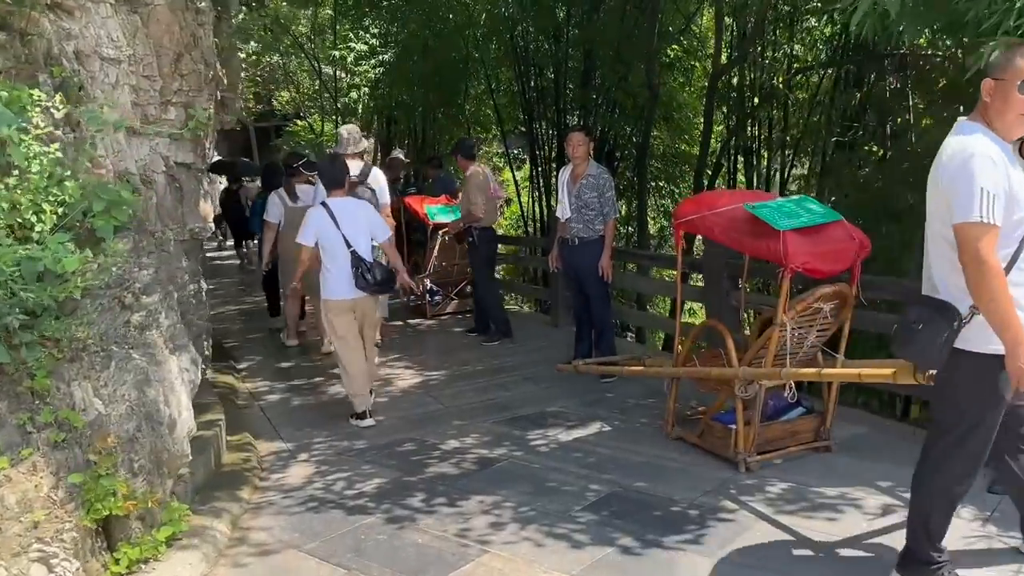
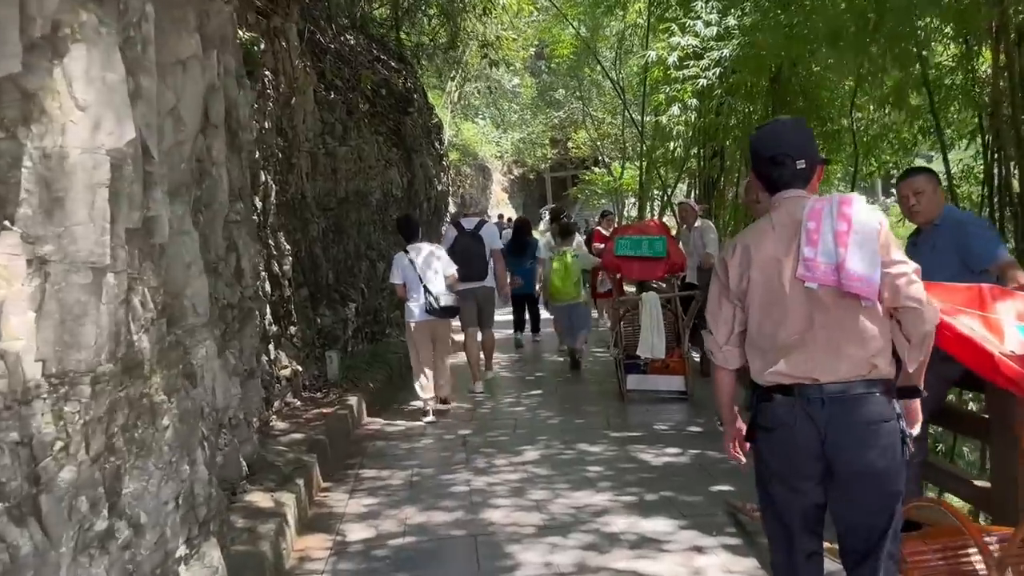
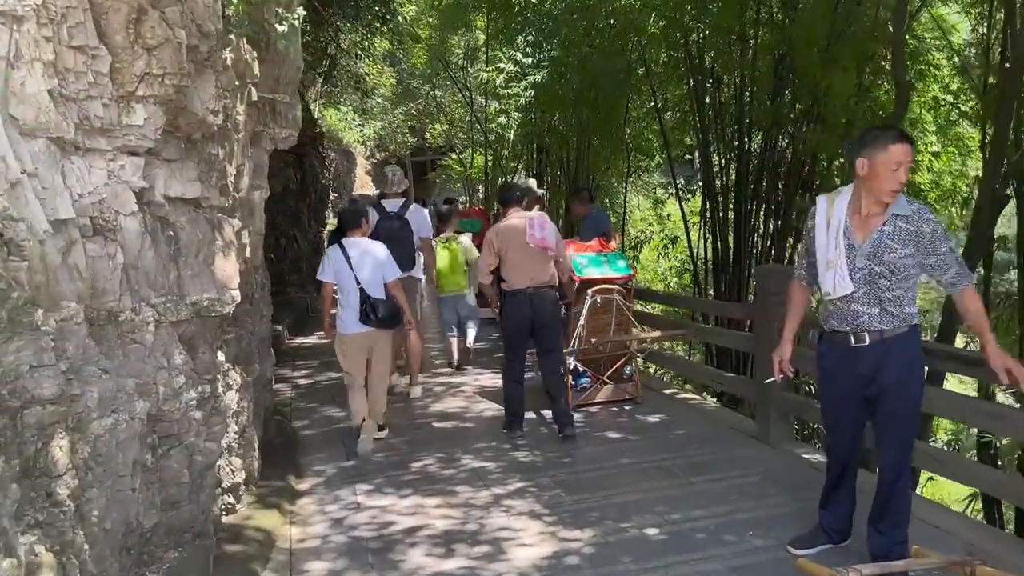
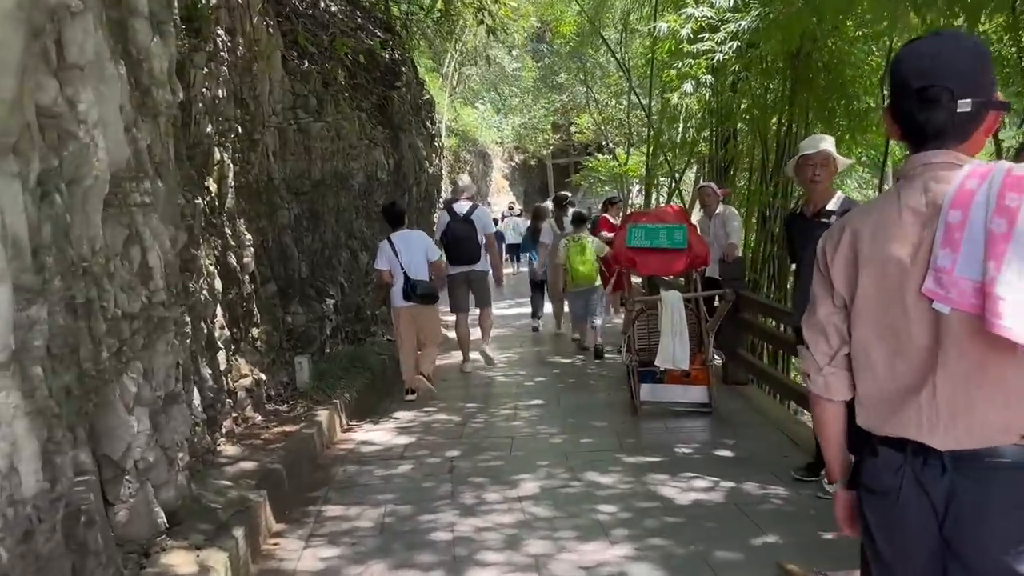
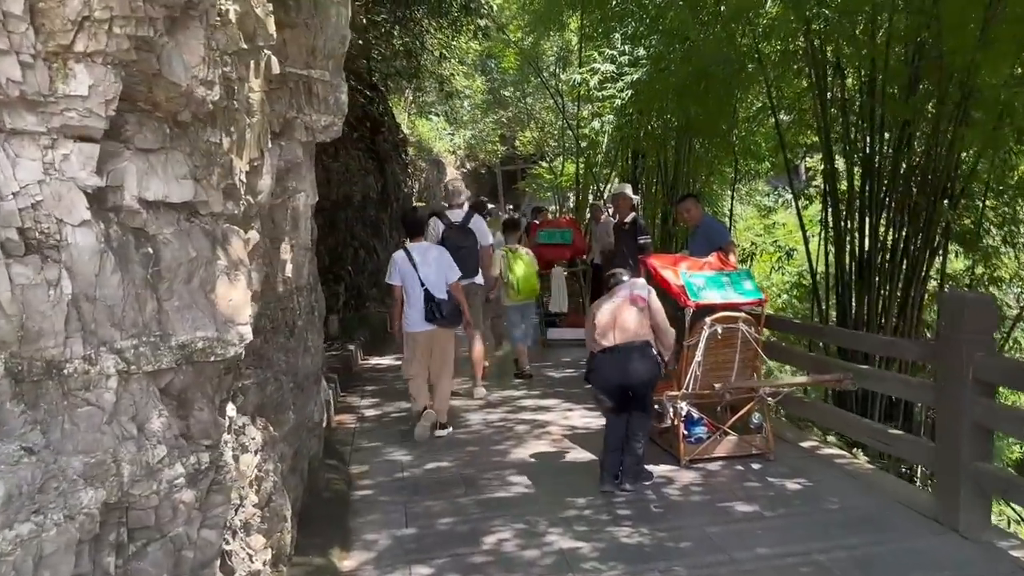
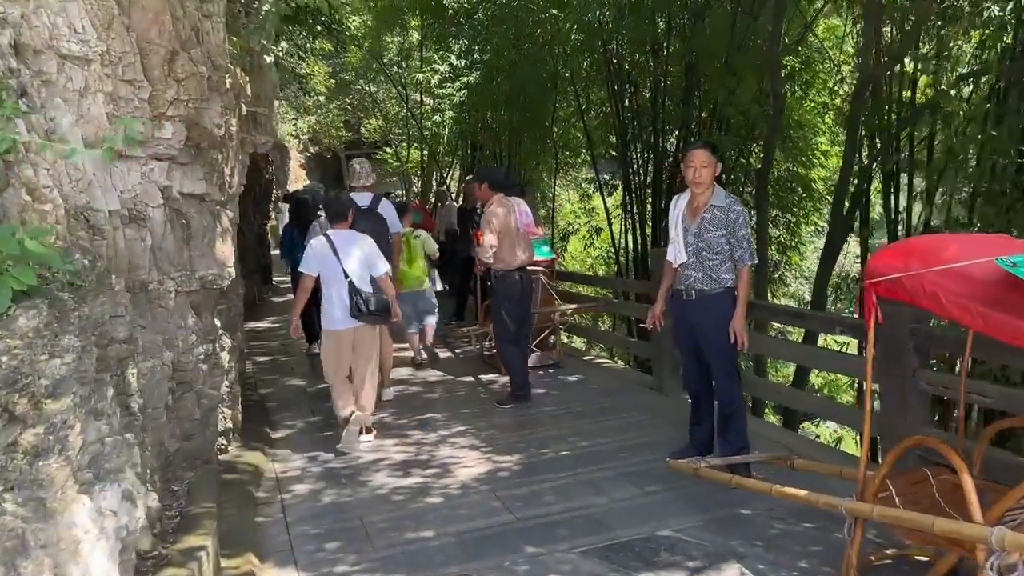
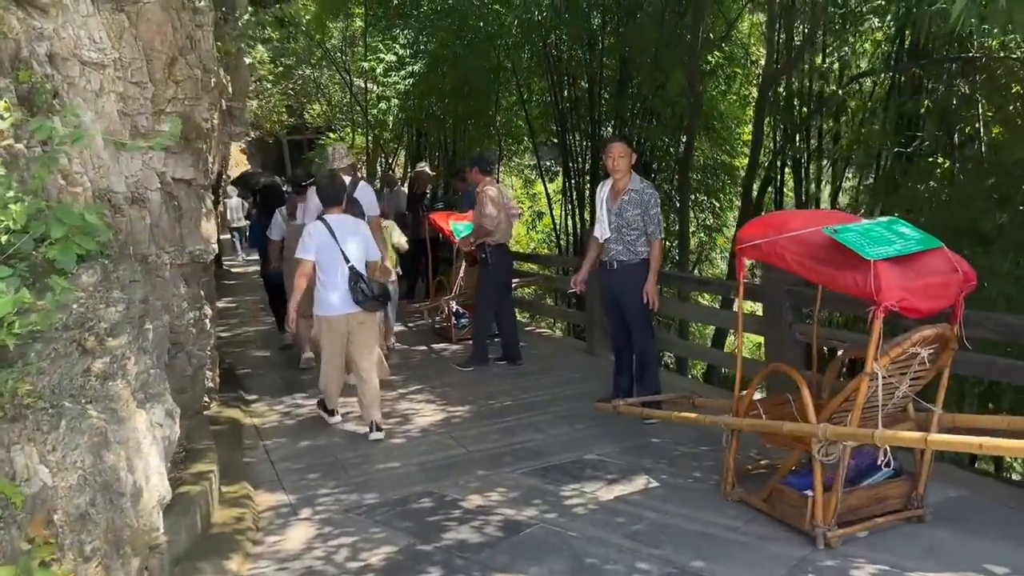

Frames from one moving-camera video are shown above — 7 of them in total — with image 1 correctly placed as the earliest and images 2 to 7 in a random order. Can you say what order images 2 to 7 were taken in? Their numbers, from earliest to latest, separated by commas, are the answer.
7, 6, 3, 5, 2, 4
